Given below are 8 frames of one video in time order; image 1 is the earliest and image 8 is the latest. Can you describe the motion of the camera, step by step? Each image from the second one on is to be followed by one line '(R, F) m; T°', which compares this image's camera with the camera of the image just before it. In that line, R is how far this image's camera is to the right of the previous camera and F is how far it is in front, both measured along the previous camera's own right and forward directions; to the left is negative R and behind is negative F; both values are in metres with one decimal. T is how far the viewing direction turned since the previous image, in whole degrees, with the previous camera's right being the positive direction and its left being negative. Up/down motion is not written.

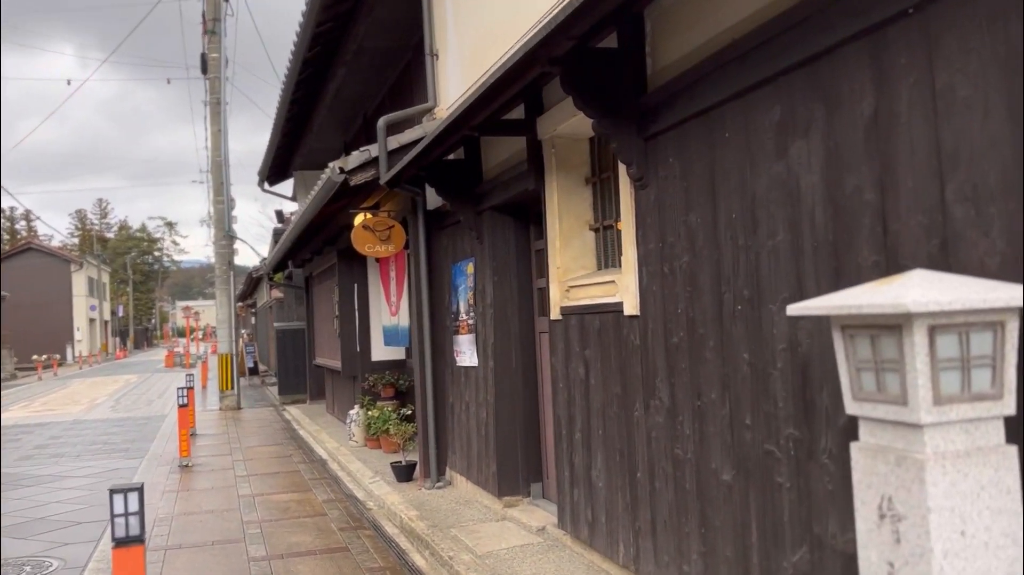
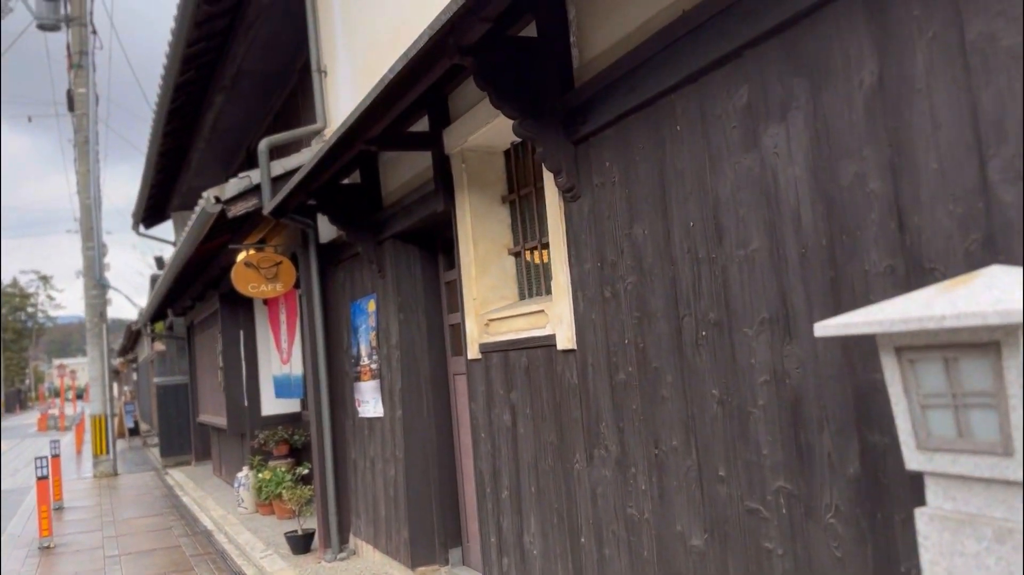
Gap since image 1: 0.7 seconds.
(-0.1, +0.8) m; +7°
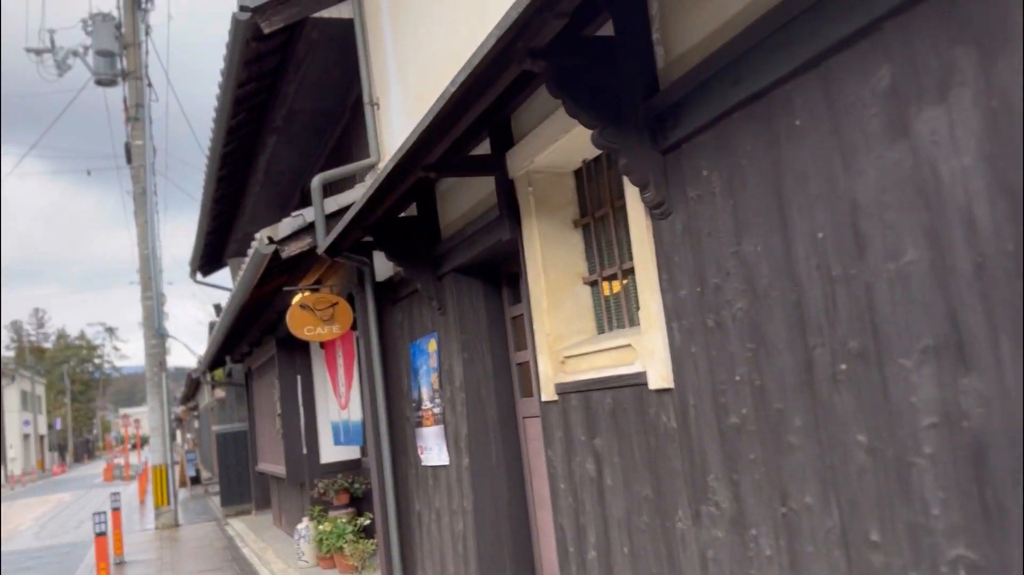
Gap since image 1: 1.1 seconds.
(-0.1, +0.5) m; -4°
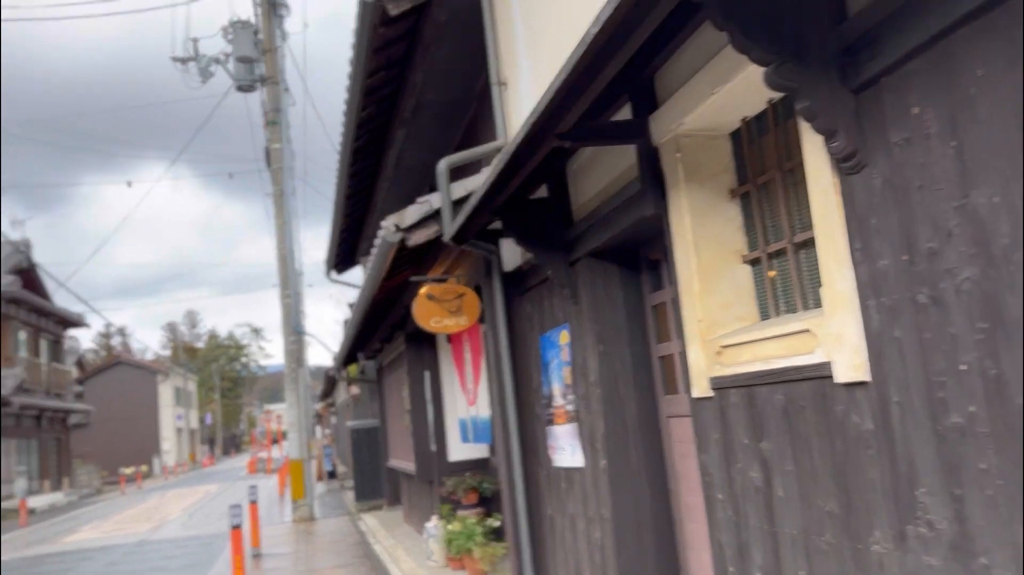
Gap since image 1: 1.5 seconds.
(-0.1, +0.5) m; -9°
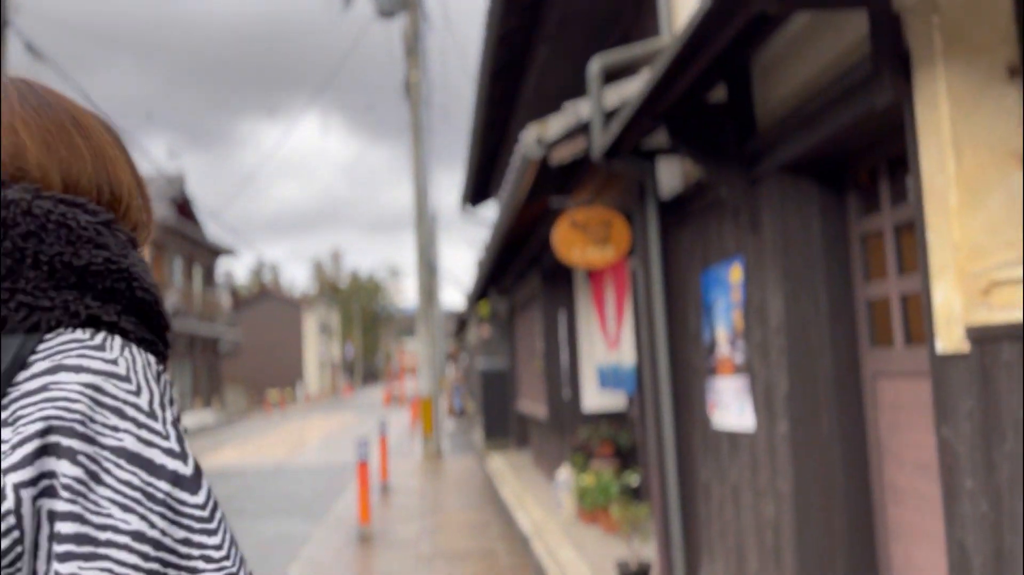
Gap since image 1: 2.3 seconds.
(-0.2, +0.8) m; -9°
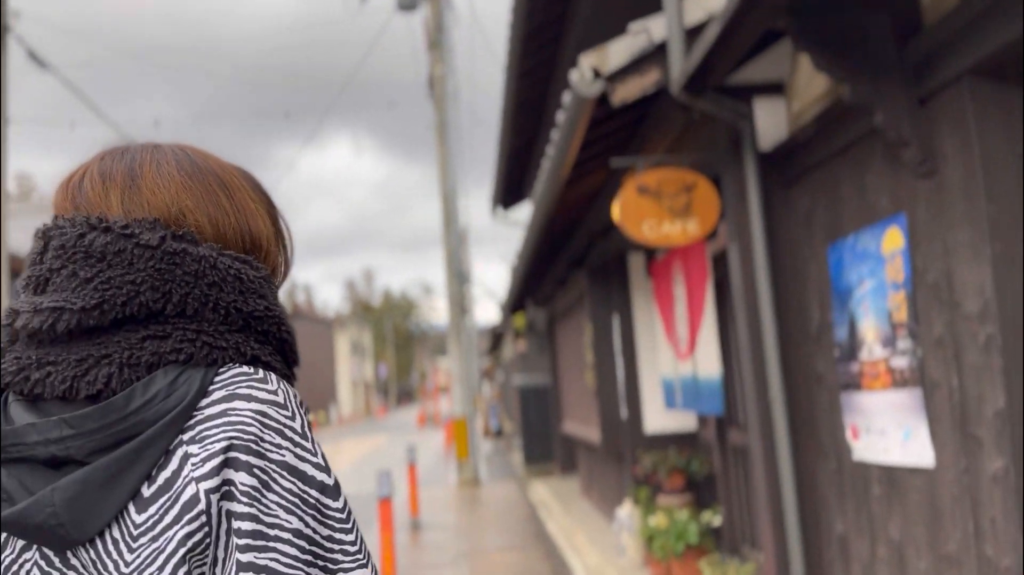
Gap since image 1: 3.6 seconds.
(-0.1, +1.3) m; -2°
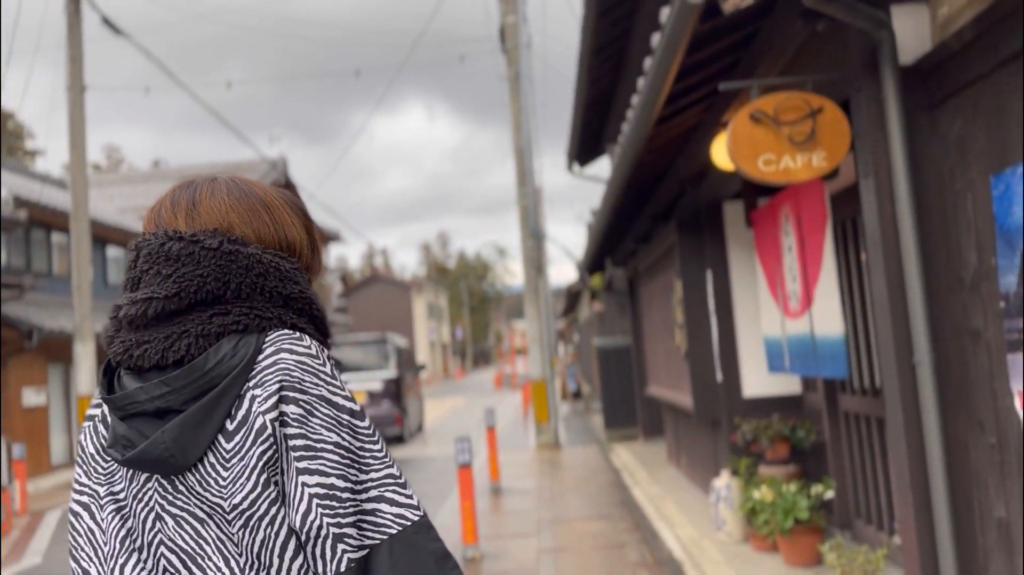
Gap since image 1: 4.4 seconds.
(-0.1, +0.5) m; -5°
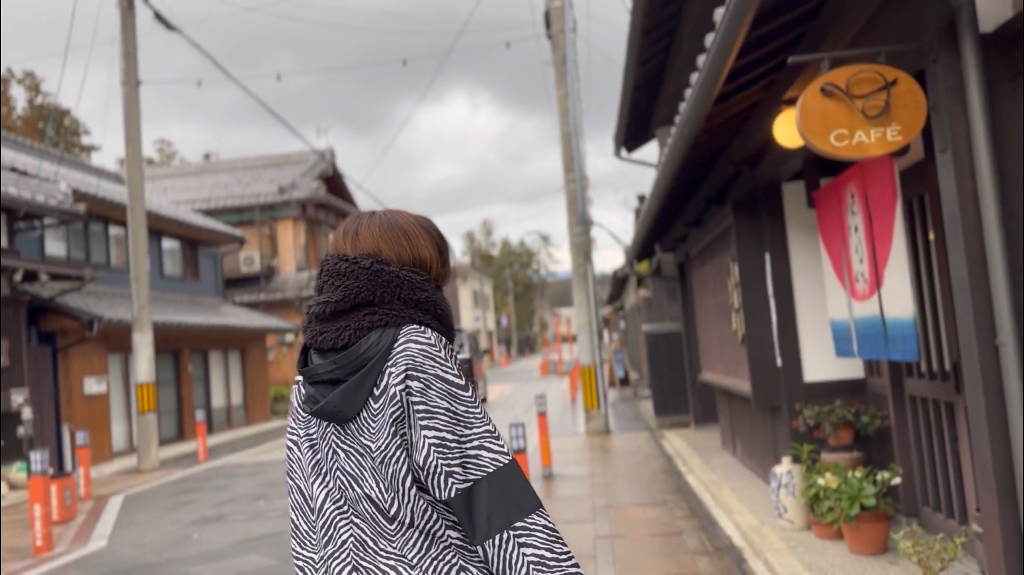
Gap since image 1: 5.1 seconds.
(-0.1, 0.0) m; -3°
